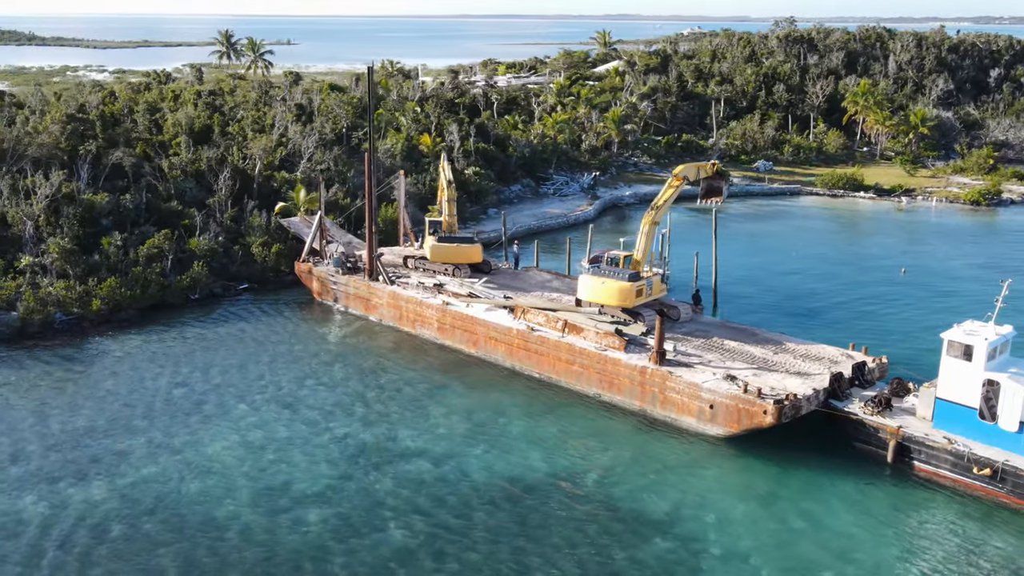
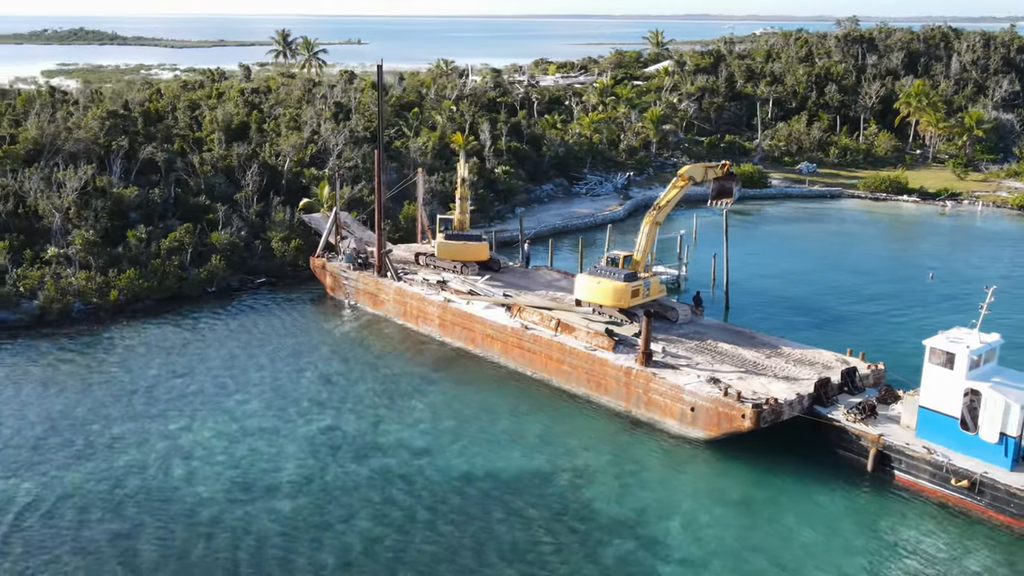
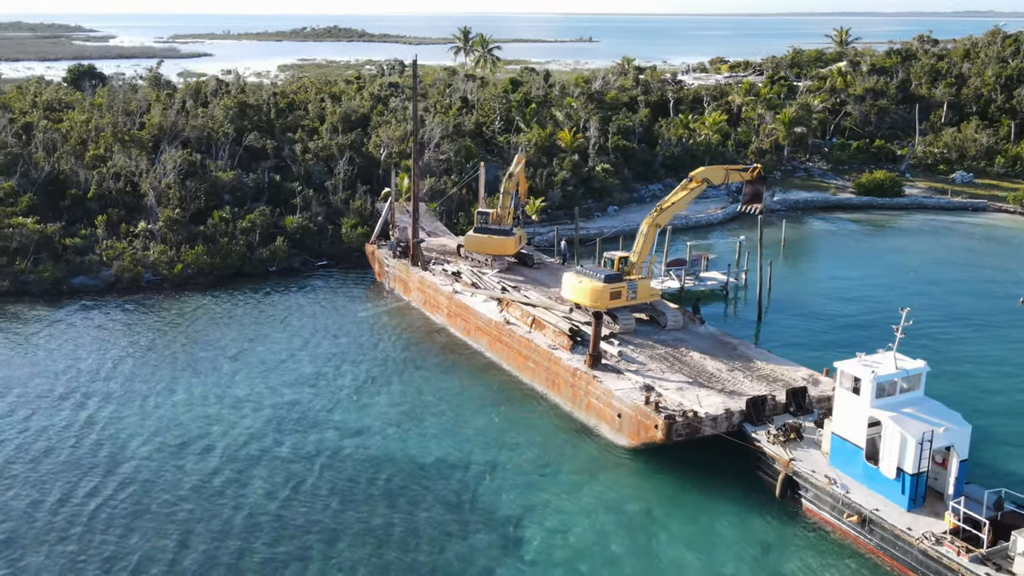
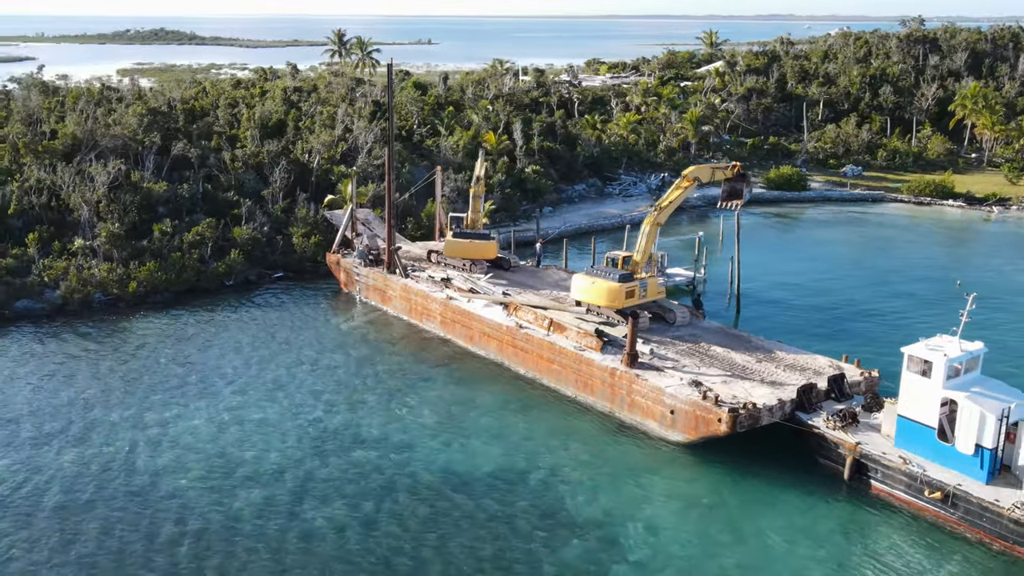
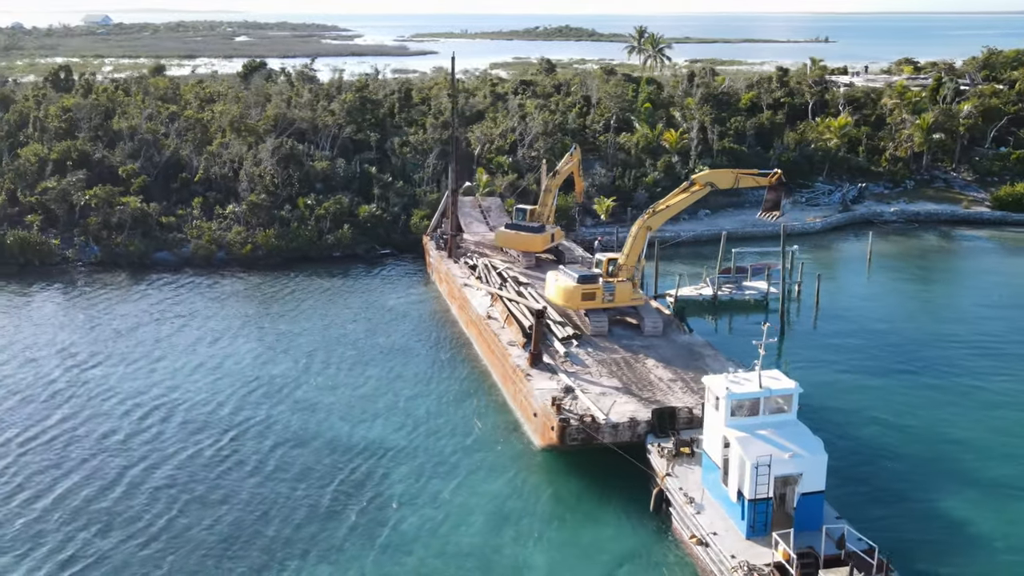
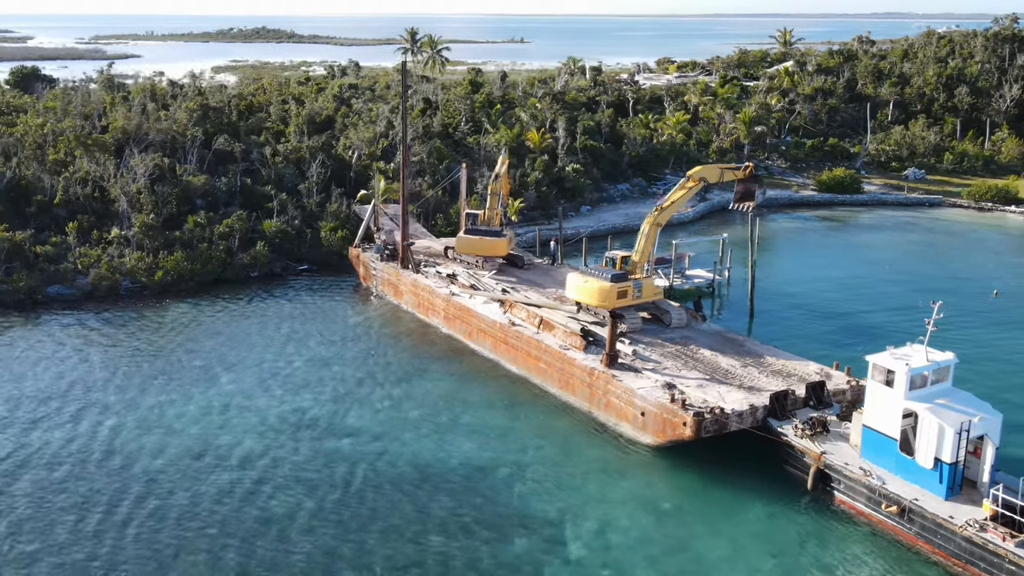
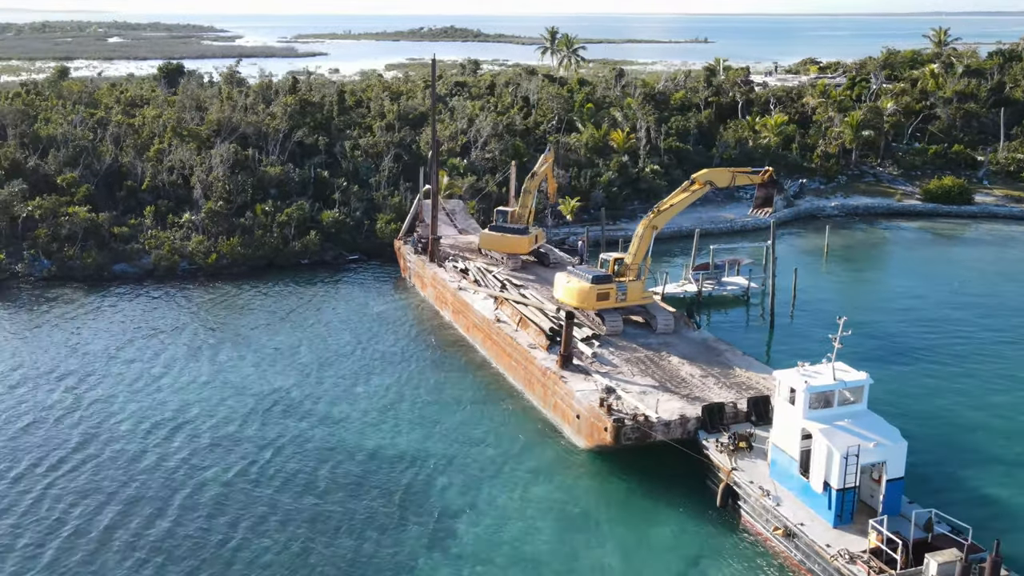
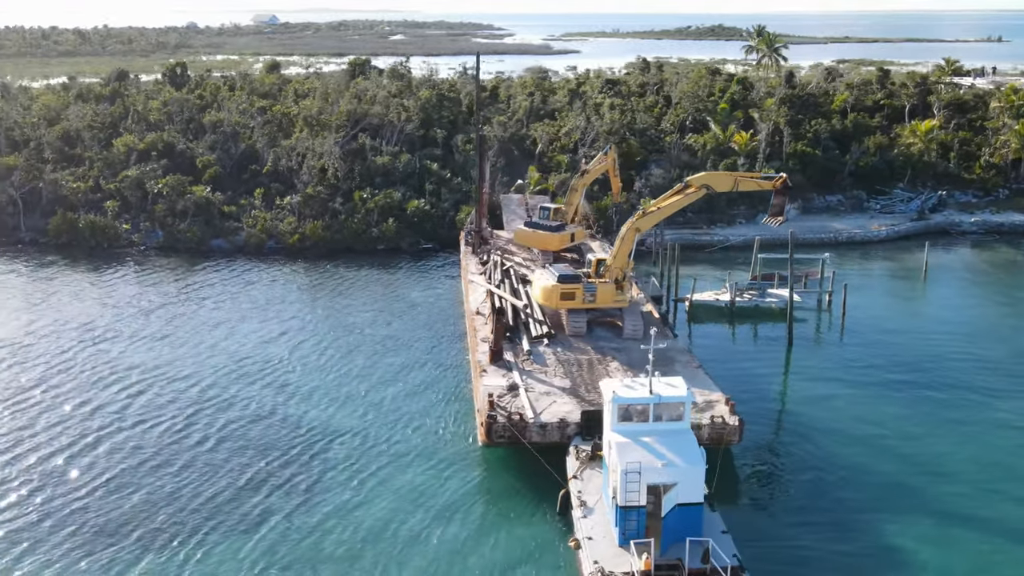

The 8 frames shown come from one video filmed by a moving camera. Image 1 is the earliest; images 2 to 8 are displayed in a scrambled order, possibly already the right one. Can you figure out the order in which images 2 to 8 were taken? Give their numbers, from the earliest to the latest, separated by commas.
2, 4, 6, 3, 7, 5, 8
